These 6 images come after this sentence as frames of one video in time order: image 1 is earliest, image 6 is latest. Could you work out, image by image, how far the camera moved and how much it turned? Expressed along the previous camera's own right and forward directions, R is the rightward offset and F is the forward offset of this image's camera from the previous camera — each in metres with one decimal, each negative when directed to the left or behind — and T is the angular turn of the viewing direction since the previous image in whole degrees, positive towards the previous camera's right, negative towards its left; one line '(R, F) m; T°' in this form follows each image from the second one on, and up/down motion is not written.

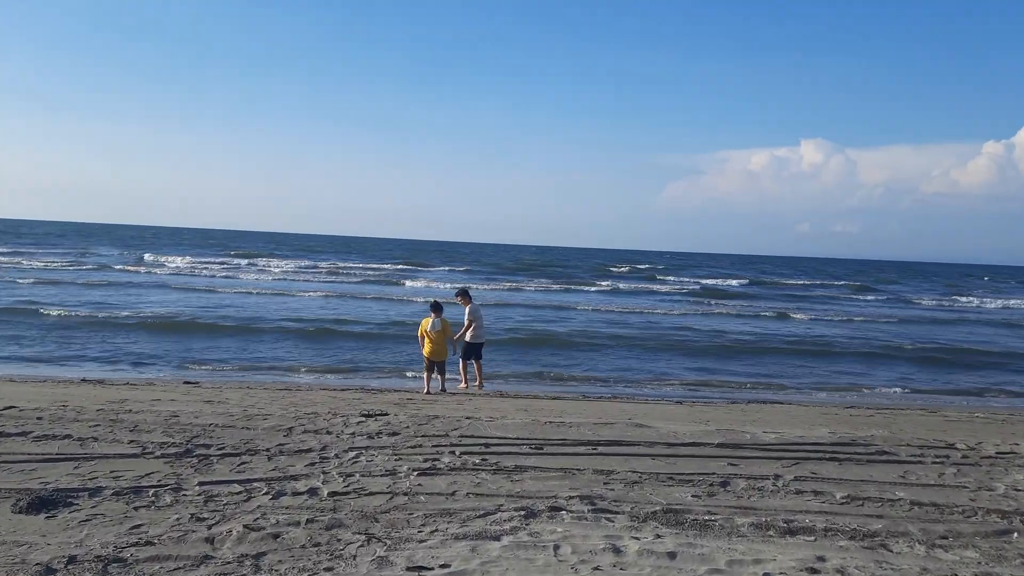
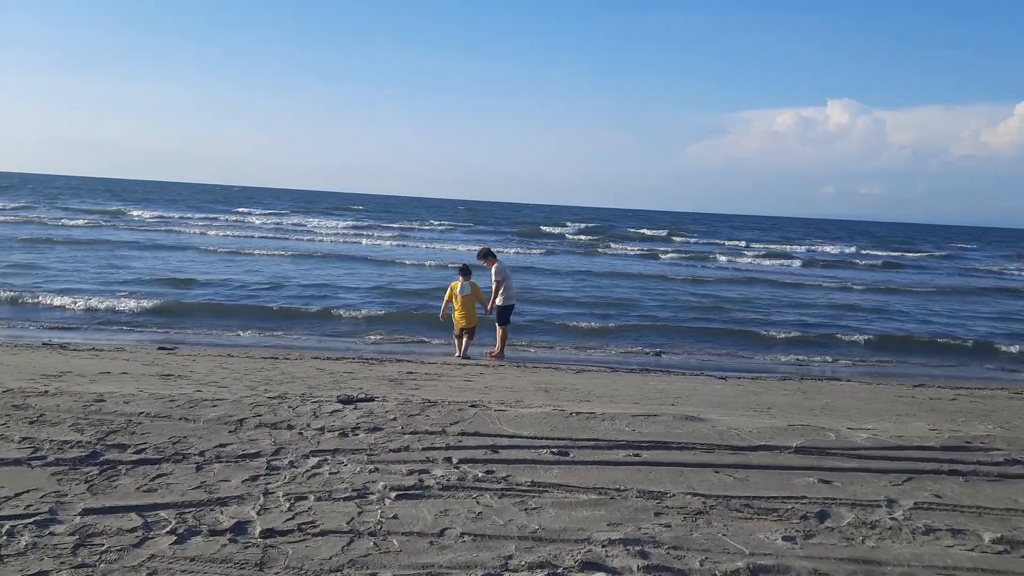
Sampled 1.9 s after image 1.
(0.0, +1.4) m; -1°
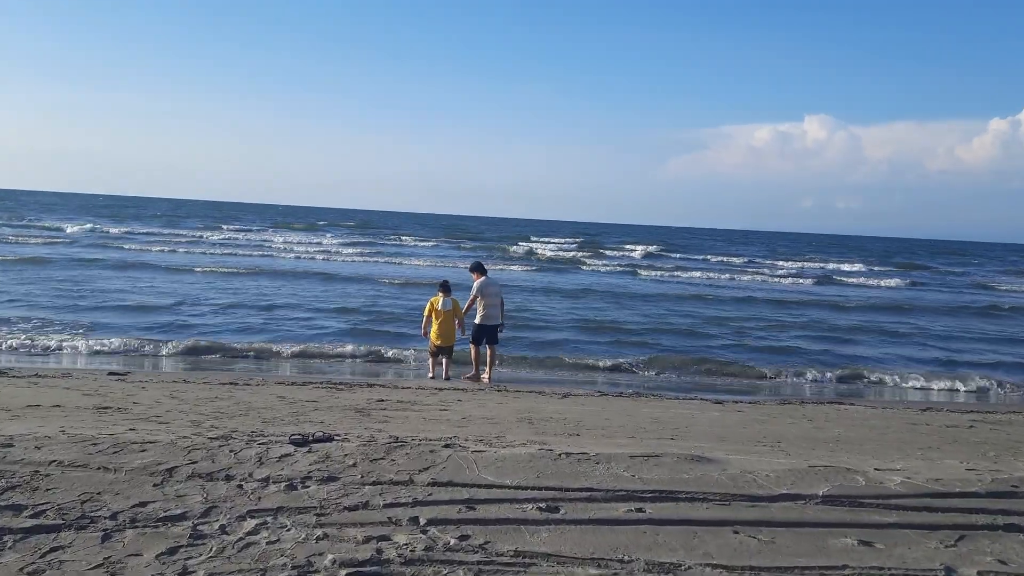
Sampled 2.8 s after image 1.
(0.0, +0.7) m; +1°
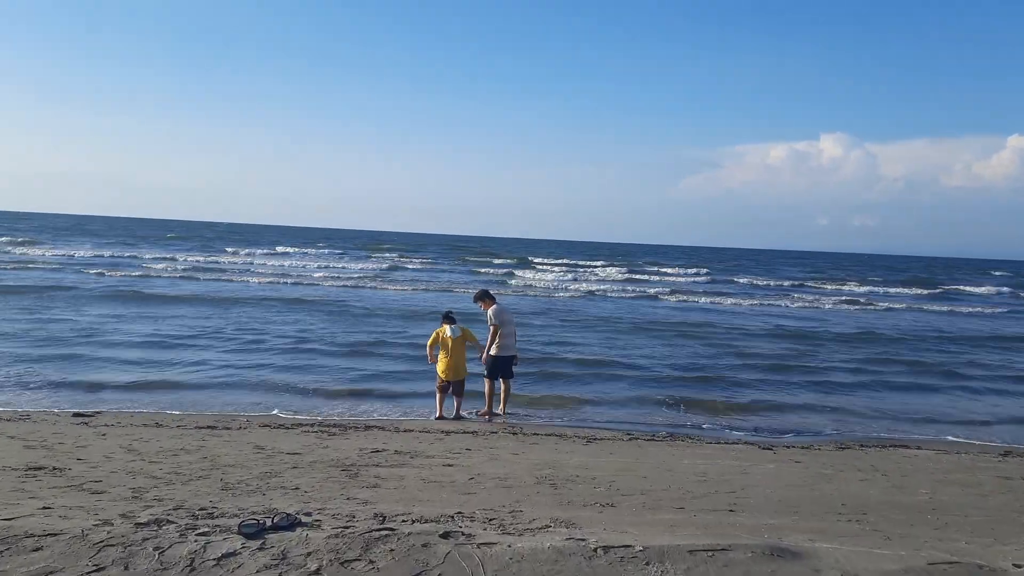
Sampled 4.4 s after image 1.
(0.0, +1.1) m; -1°
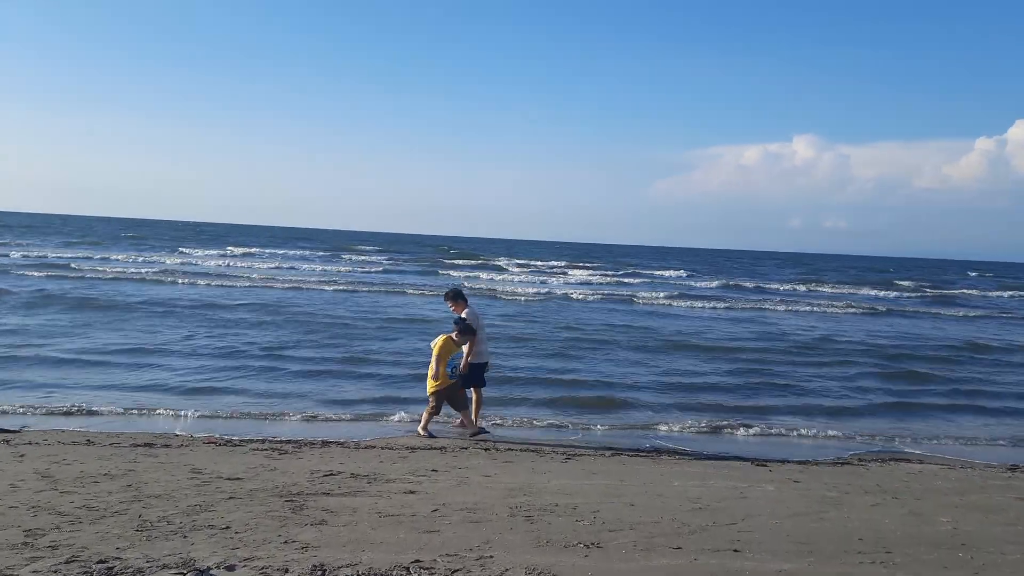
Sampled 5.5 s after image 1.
(0.0, +0.7) m; +2°
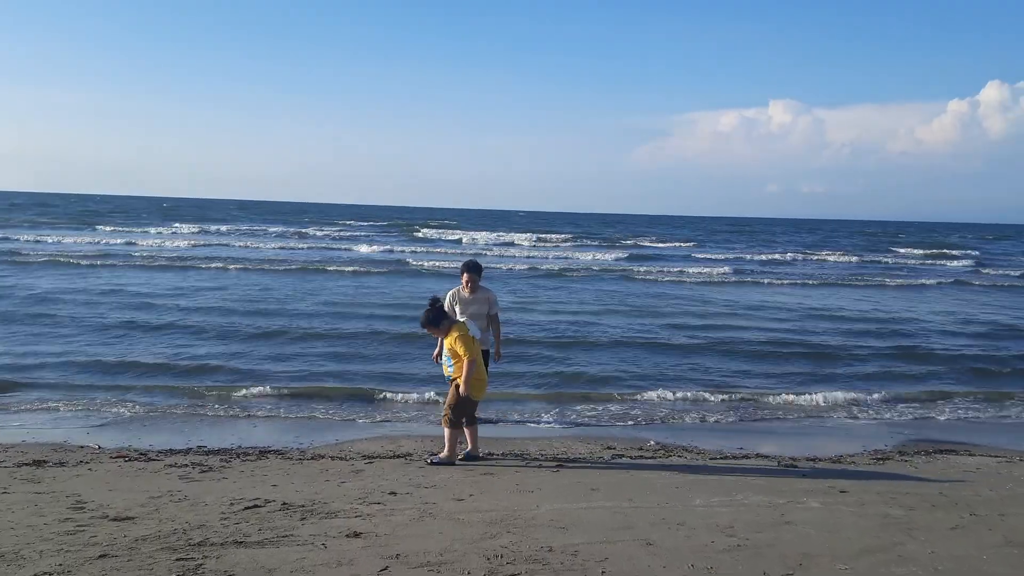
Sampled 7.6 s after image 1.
(0.0, +1.3) m; +1°
